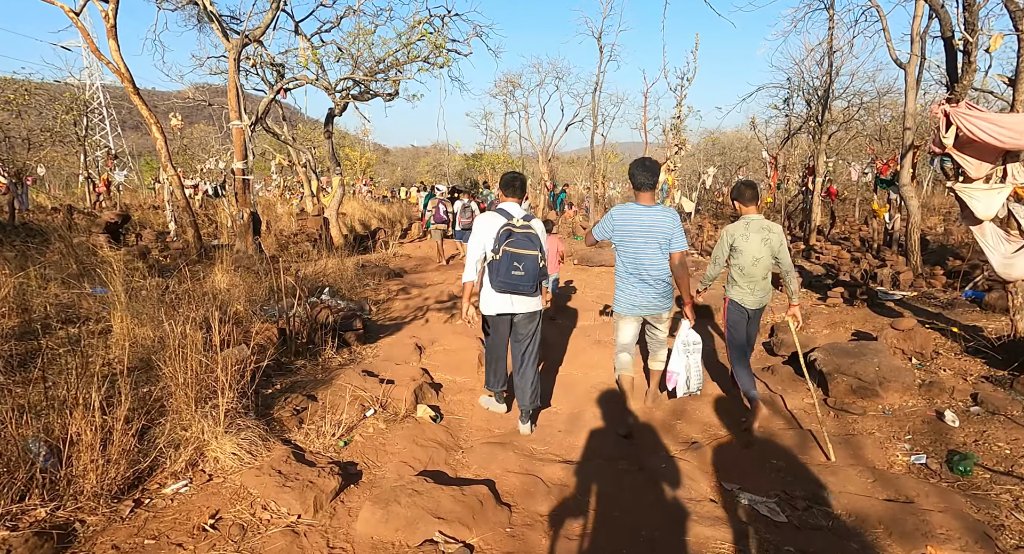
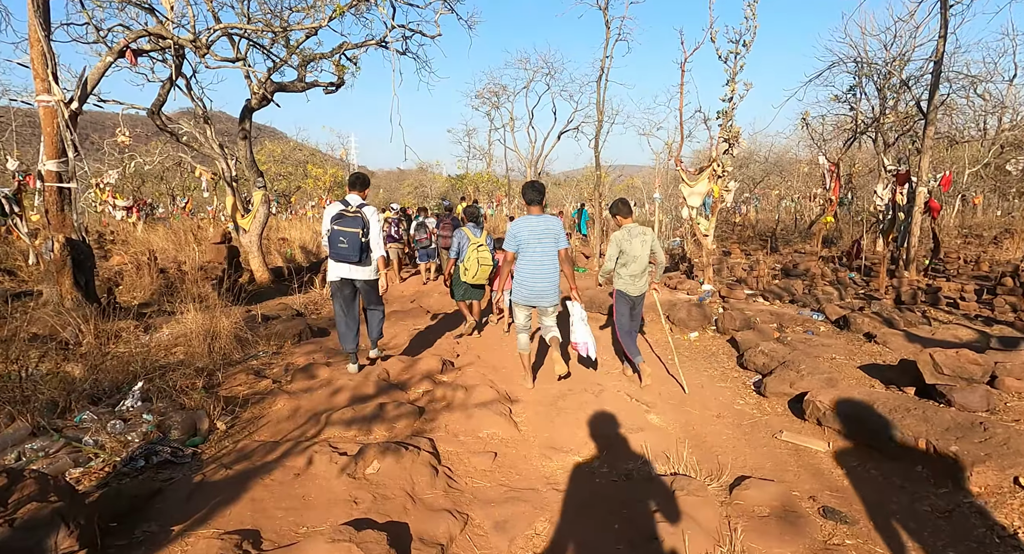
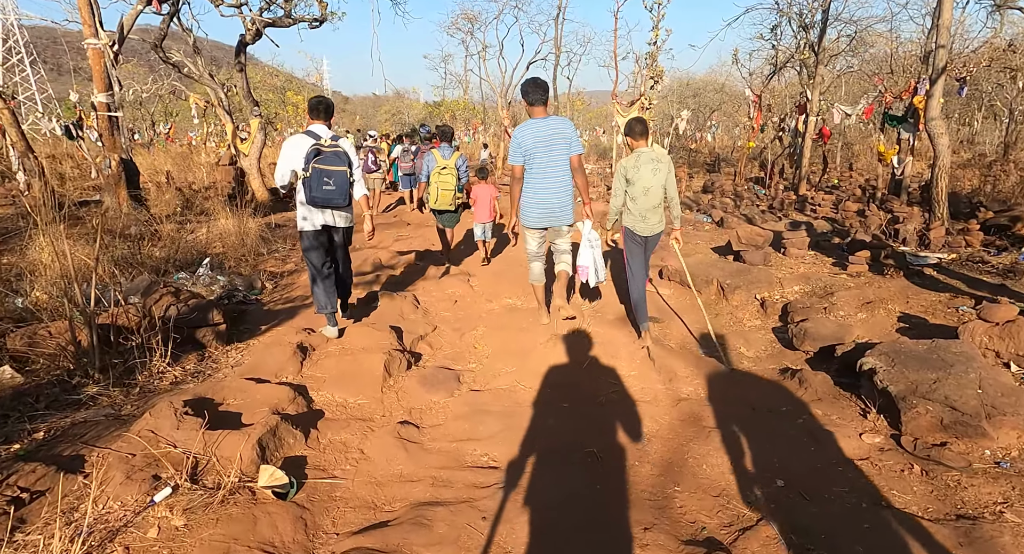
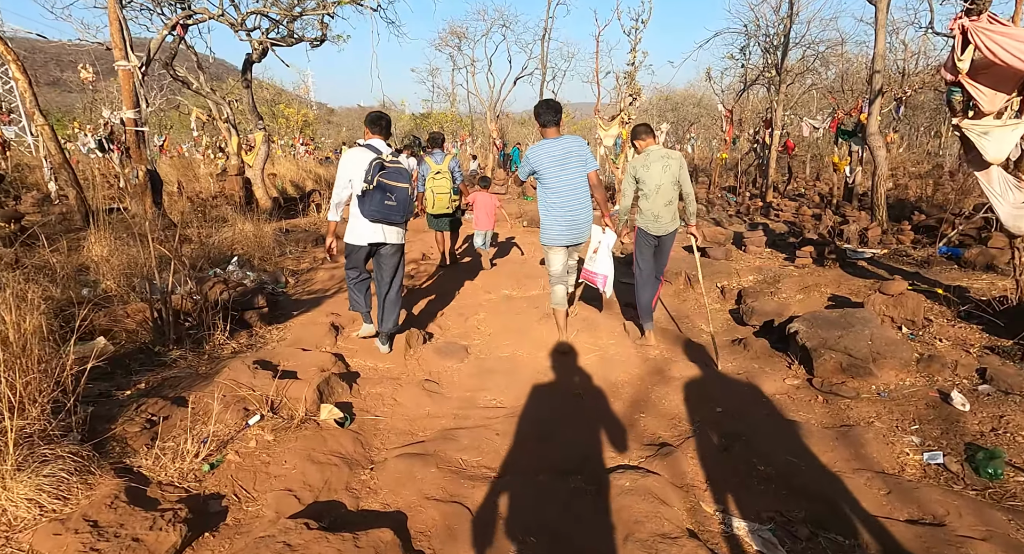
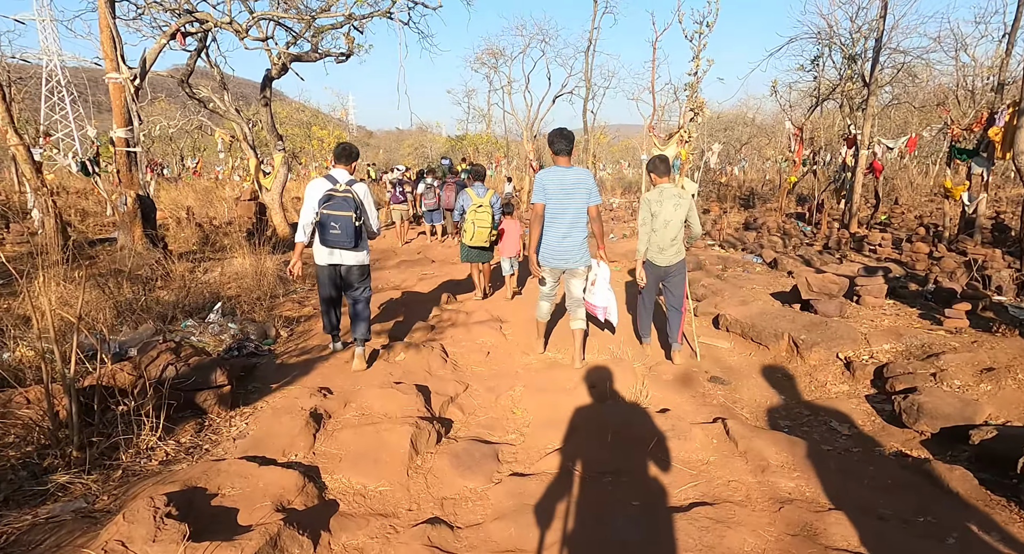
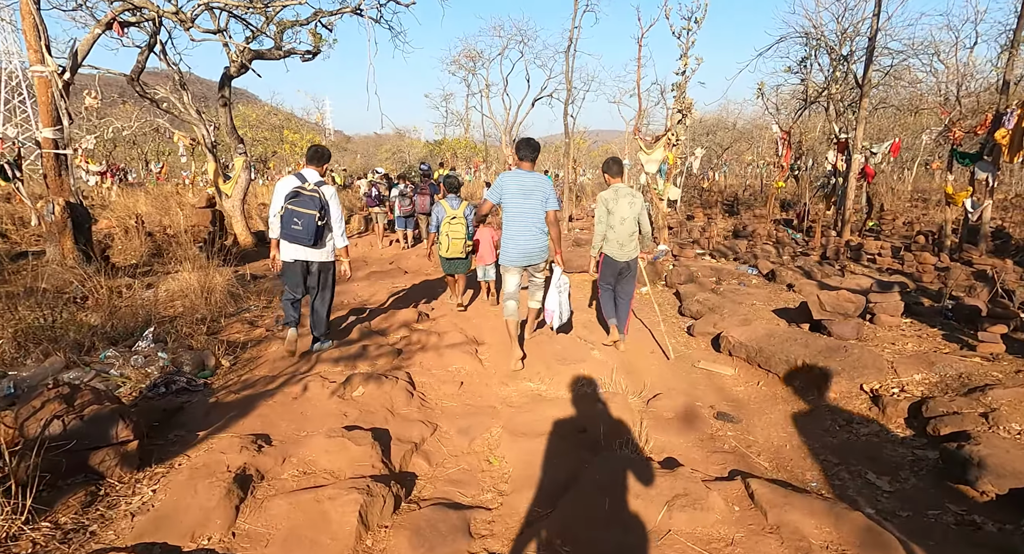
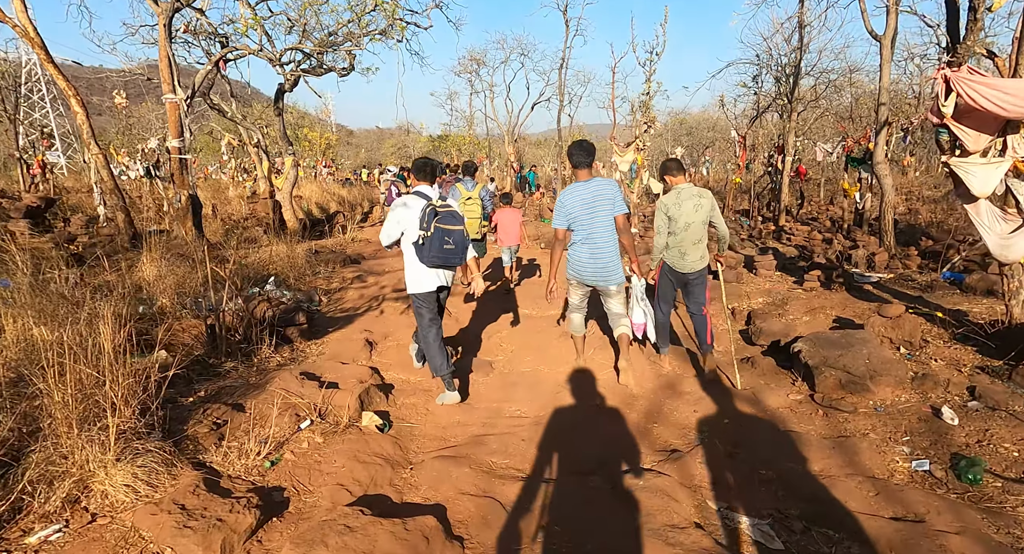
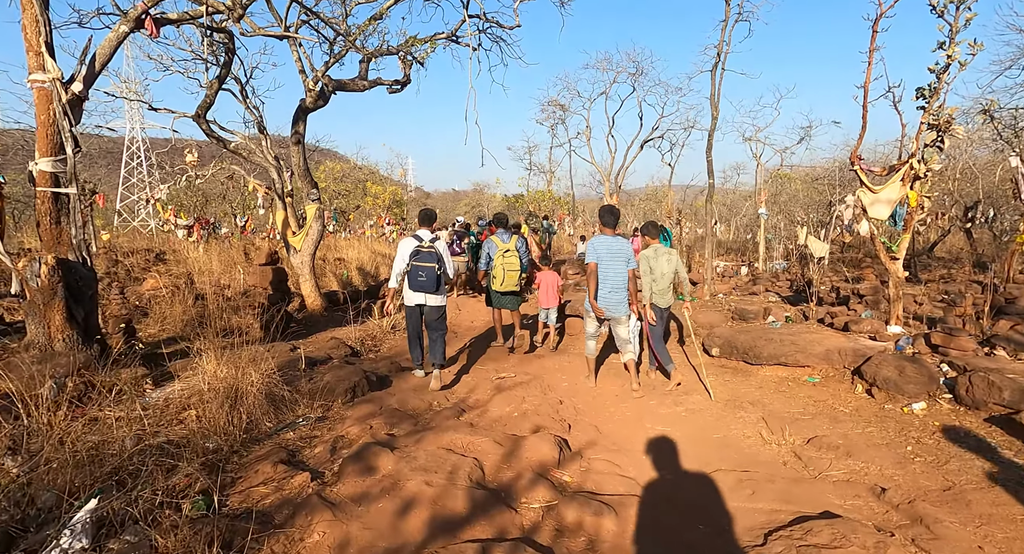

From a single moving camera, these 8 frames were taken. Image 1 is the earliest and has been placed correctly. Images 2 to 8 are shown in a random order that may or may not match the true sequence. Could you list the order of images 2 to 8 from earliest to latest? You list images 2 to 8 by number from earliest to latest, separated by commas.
7, 4, 3, 5, 6, 2, 8
